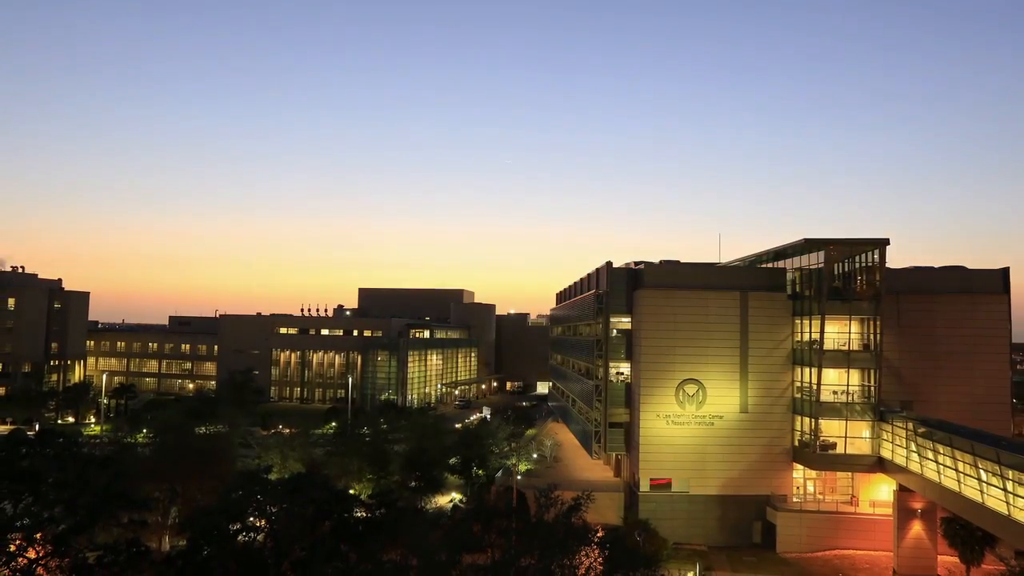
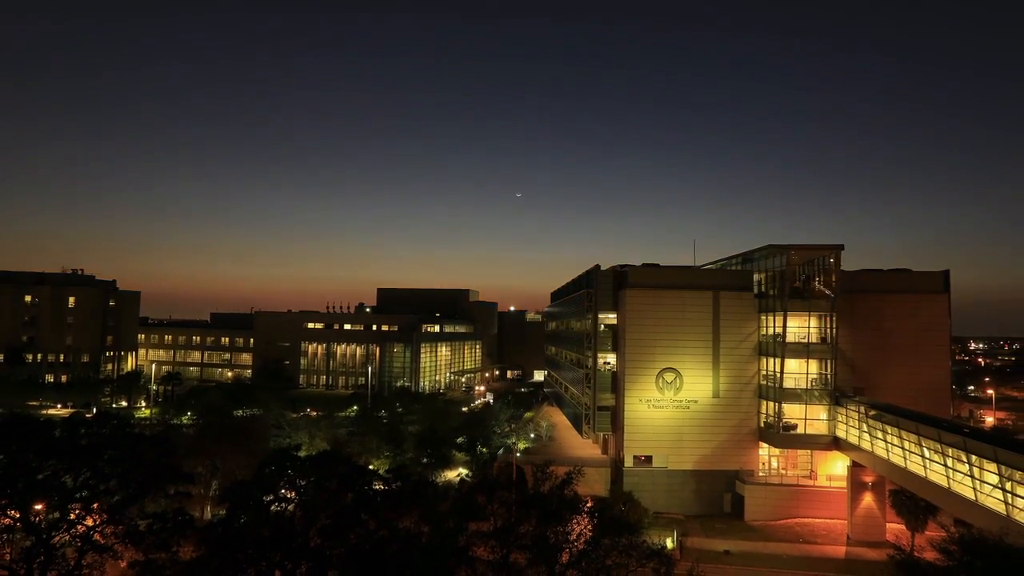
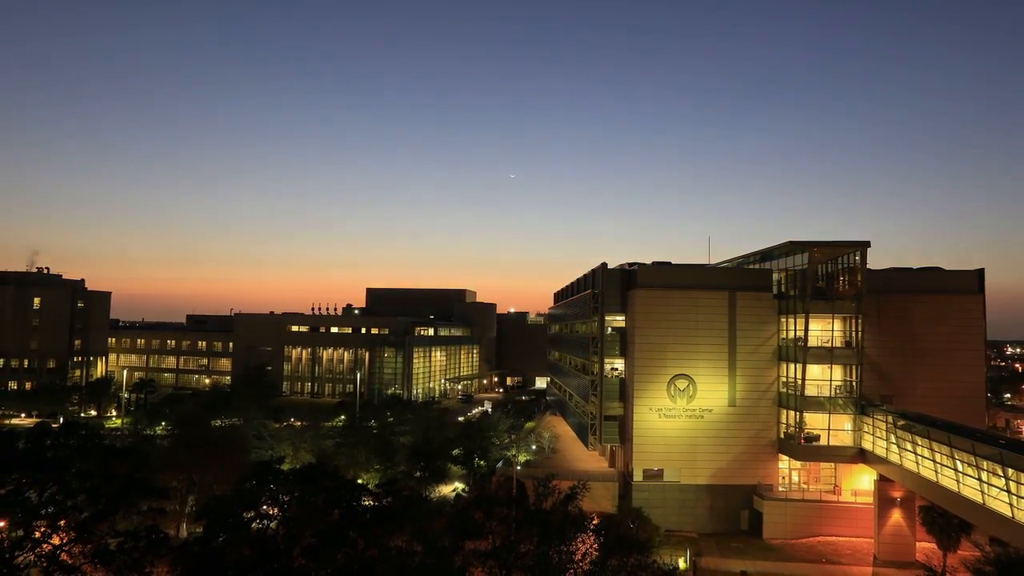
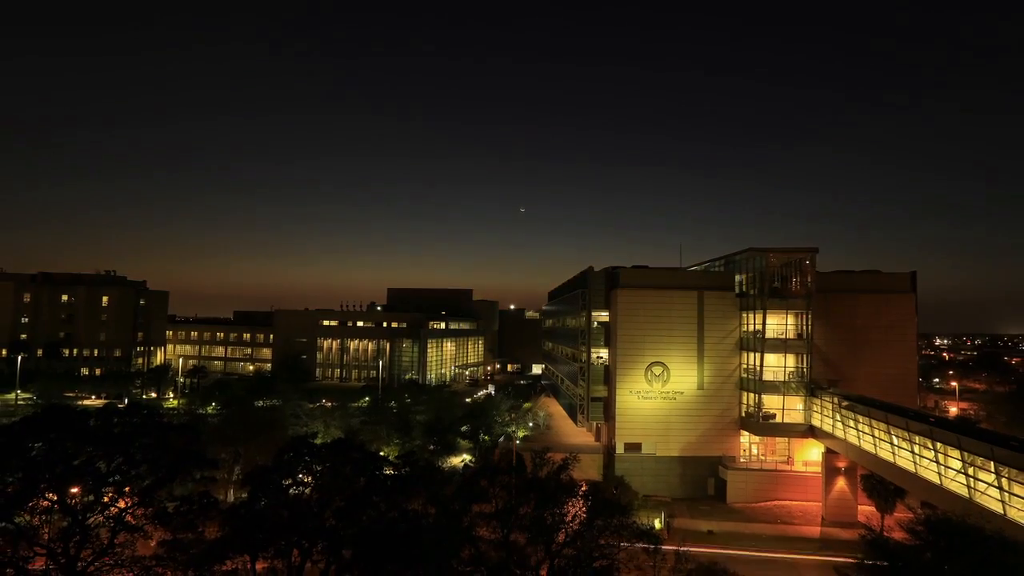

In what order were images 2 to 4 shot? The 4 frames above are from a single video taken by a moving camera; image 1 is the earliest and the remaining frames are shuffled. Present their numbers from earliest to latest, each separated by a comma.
3, 2, 4
